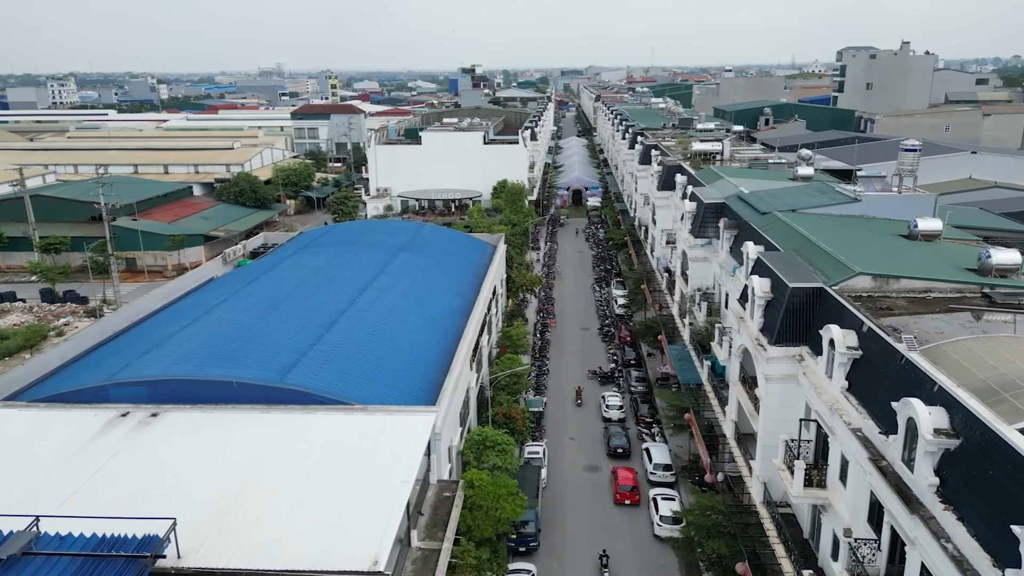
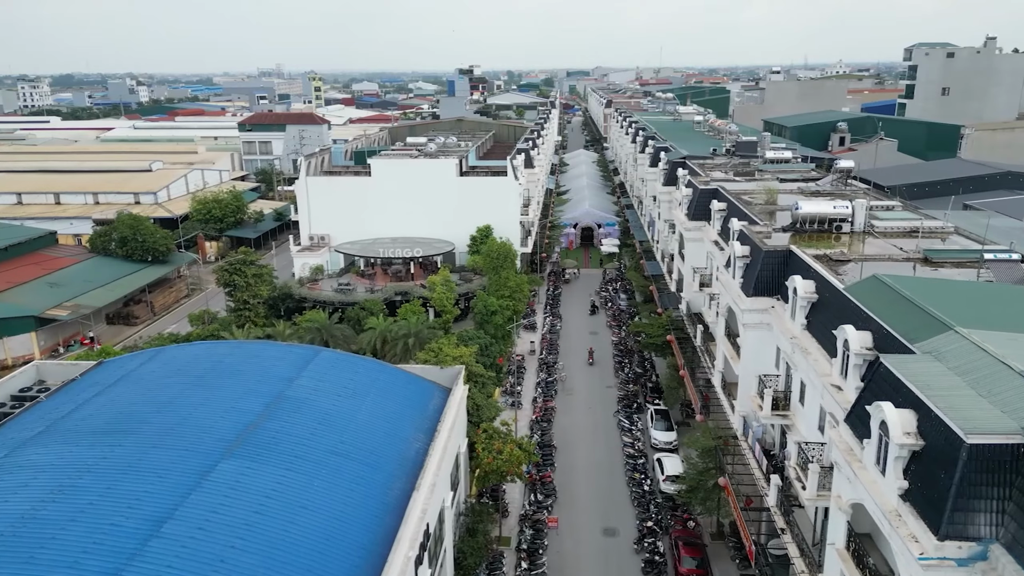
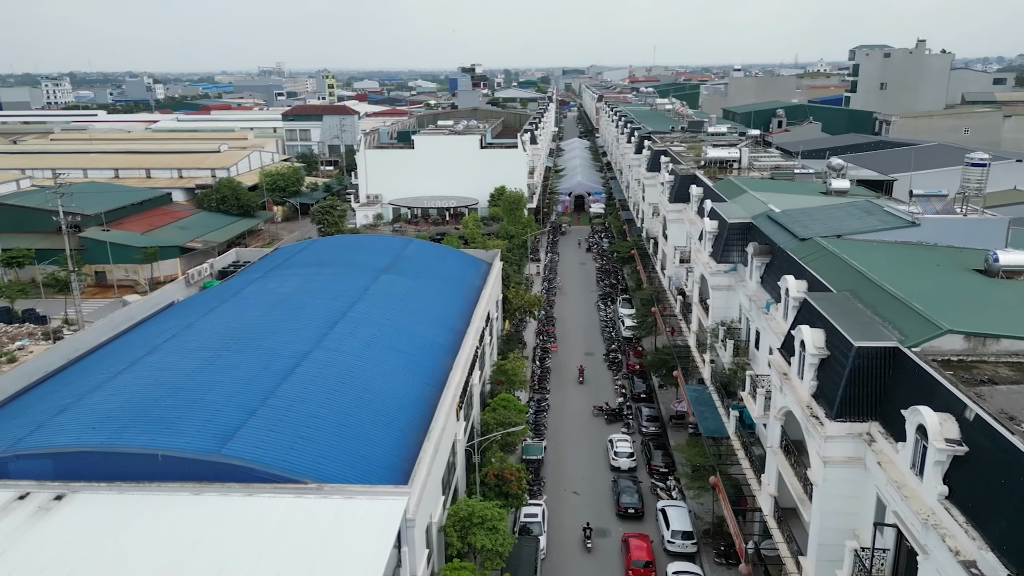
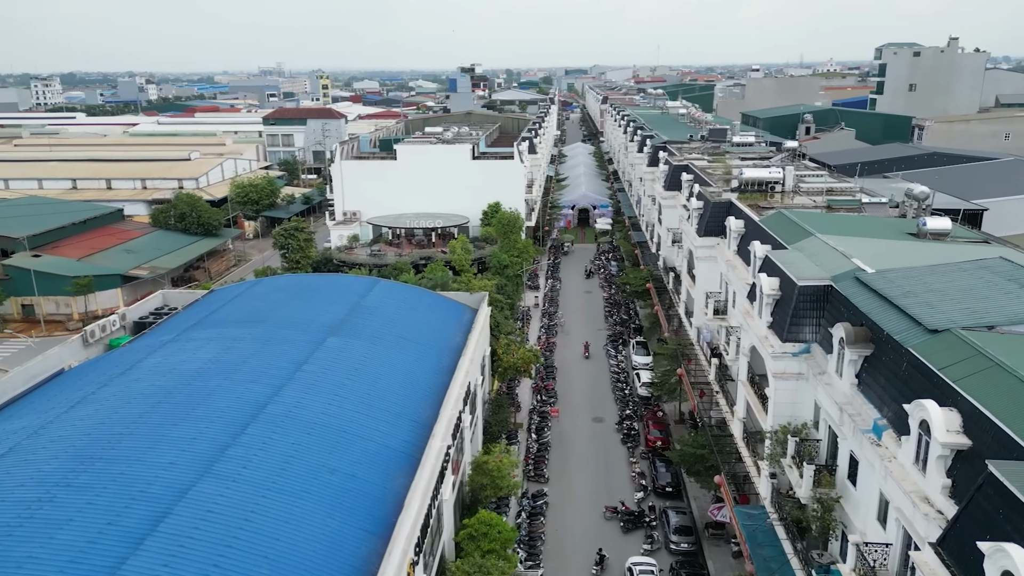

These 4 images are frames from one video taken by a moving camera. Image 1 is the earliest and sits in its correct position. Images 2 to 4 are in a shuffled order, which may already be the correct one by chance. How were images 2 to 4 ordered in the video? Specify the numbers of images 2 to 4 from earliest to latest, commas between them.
3, 4, 2
